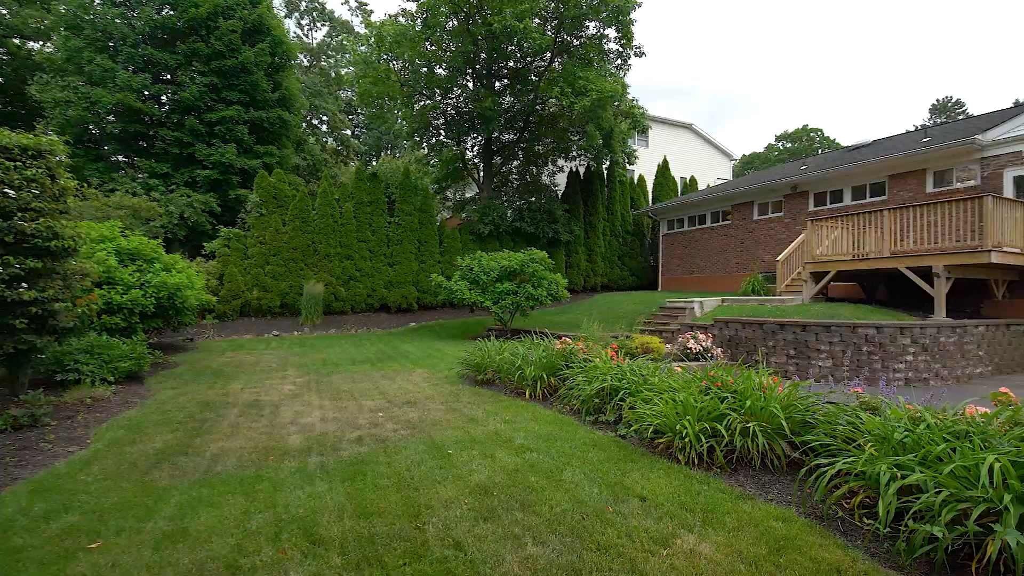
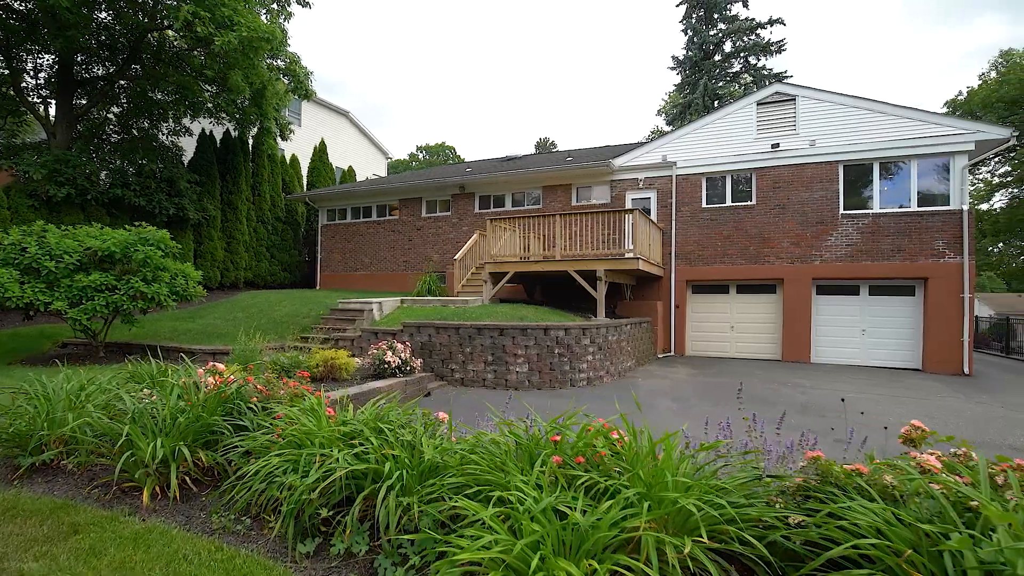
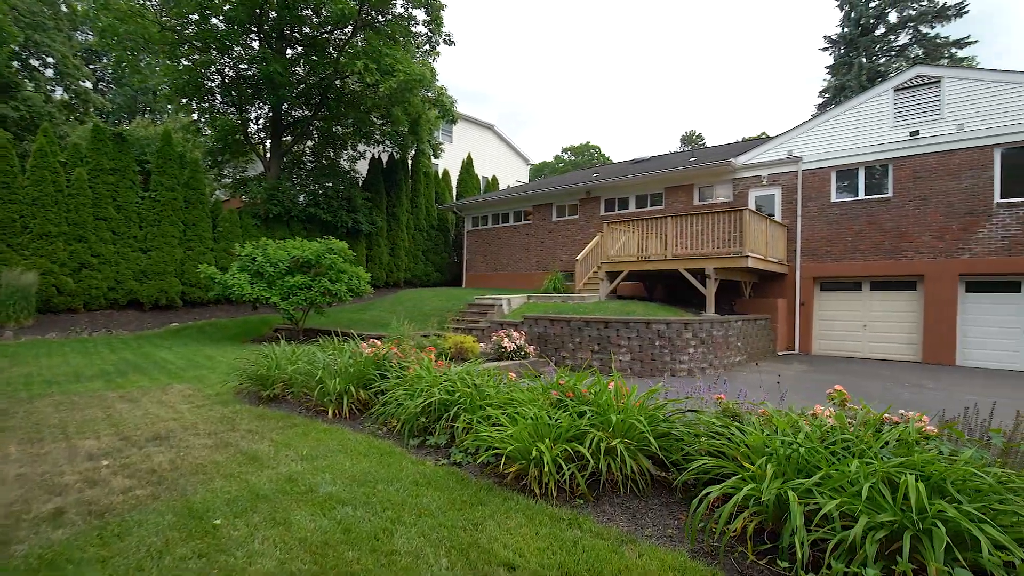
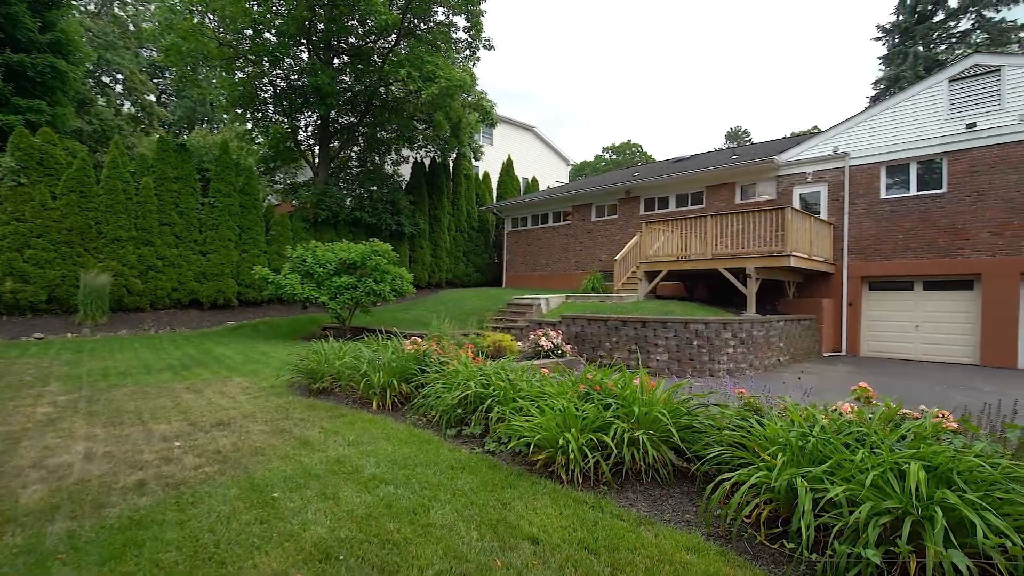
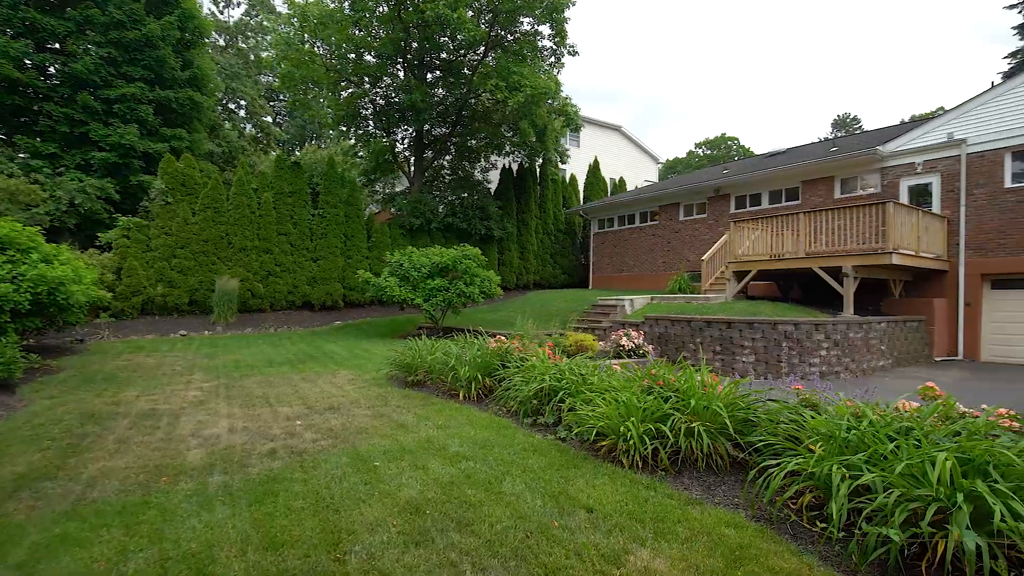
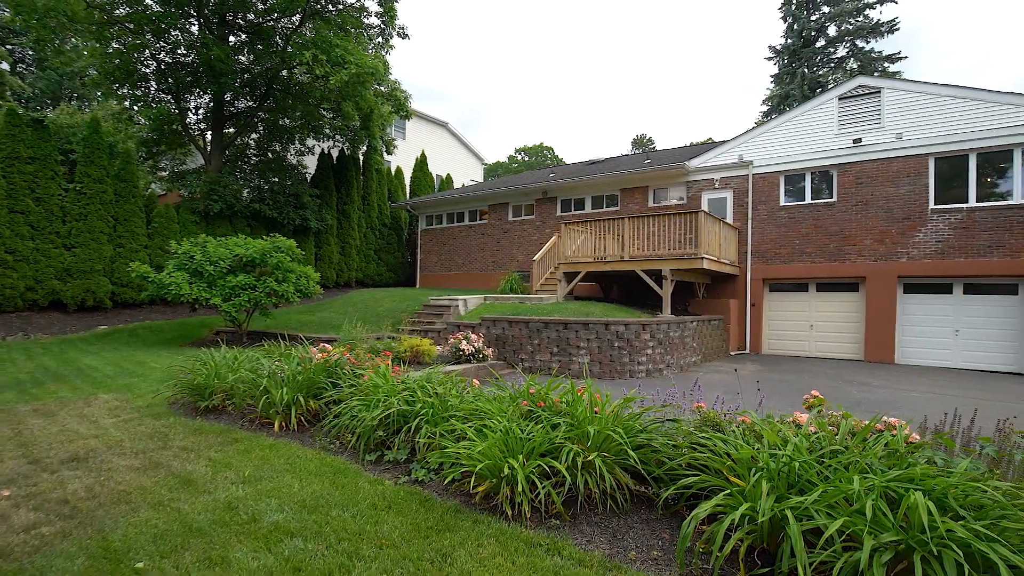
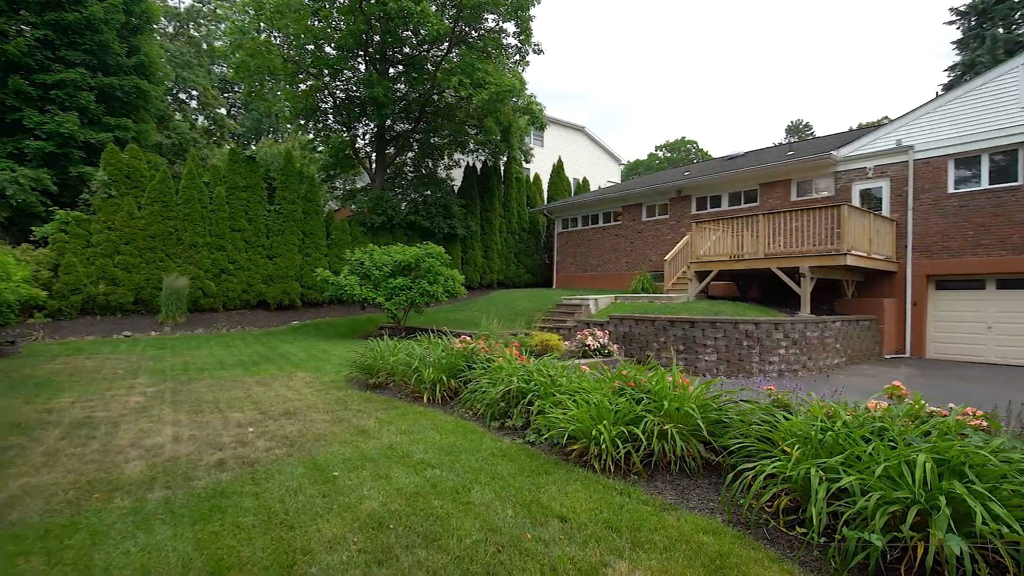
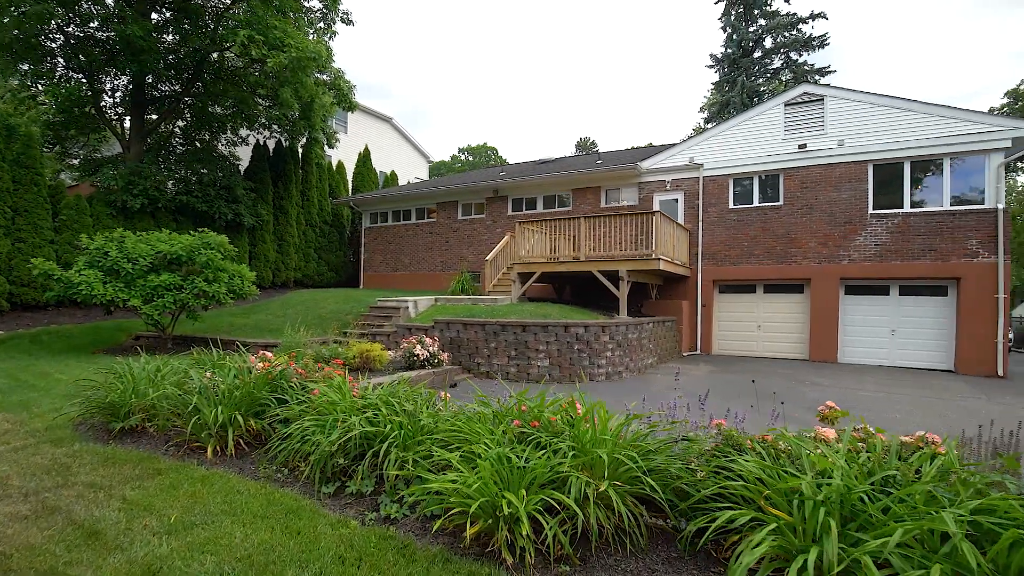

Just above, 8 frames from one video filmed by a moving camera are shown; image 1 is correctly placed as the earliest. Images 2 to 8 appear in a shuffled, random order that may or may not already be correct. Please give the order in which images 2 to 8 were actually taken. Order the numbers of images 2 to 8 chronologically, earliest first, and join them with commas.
5, 7, 4, 3, 6, 8, 2
